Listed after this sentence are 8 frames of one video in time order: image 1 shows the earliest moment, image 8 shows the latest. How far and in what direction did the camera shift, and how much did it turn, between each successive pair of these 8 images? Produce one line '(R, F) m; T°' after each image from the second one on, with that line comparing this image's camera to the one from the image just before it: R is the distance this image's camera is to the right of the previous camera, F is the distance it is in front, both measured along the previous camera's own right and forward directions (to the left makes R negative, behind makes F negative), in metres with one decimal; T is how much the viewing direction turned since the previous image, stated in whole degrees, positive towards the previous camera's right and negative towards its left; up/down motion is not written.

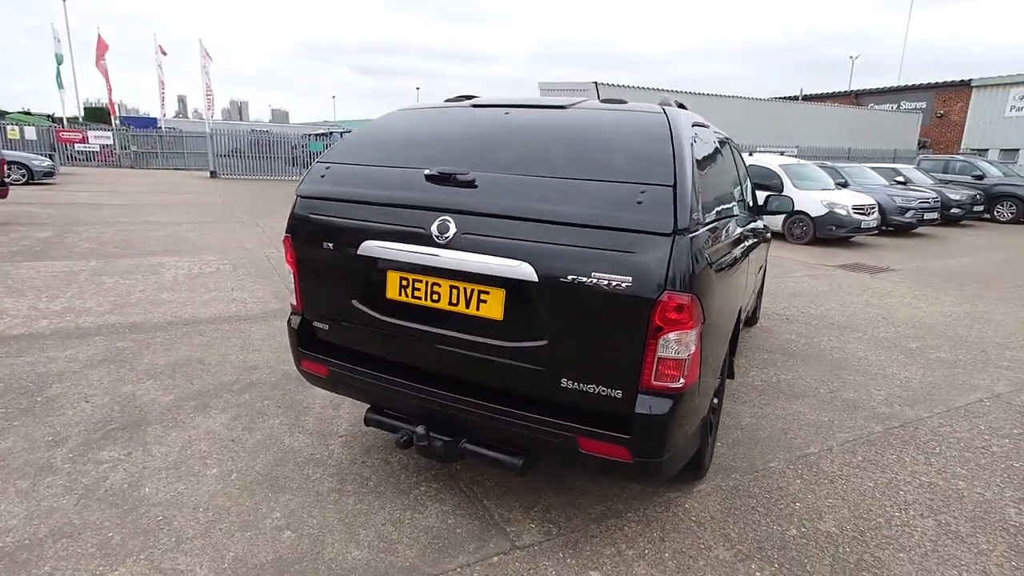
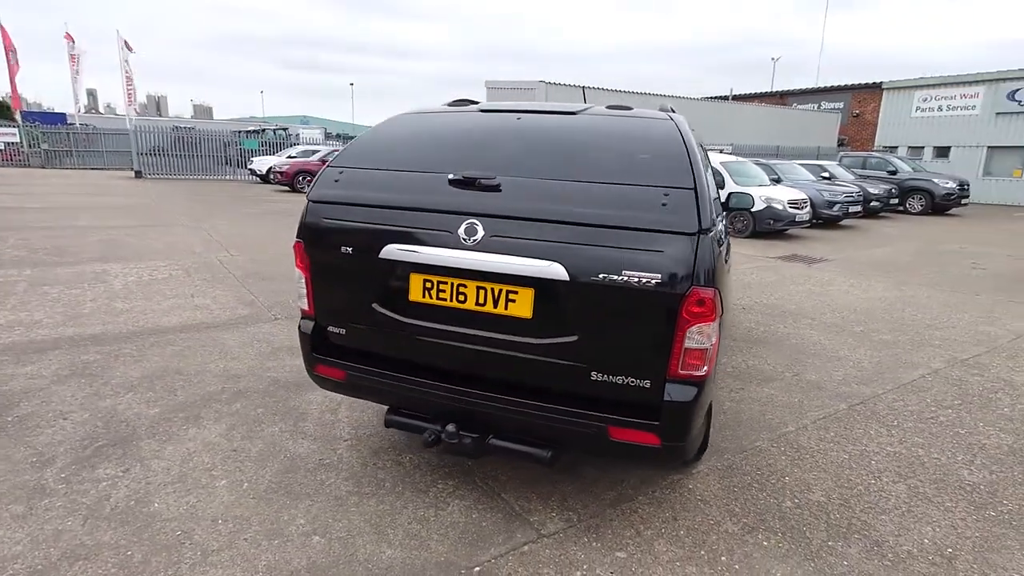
(-0.3, -0.1) m; +6°
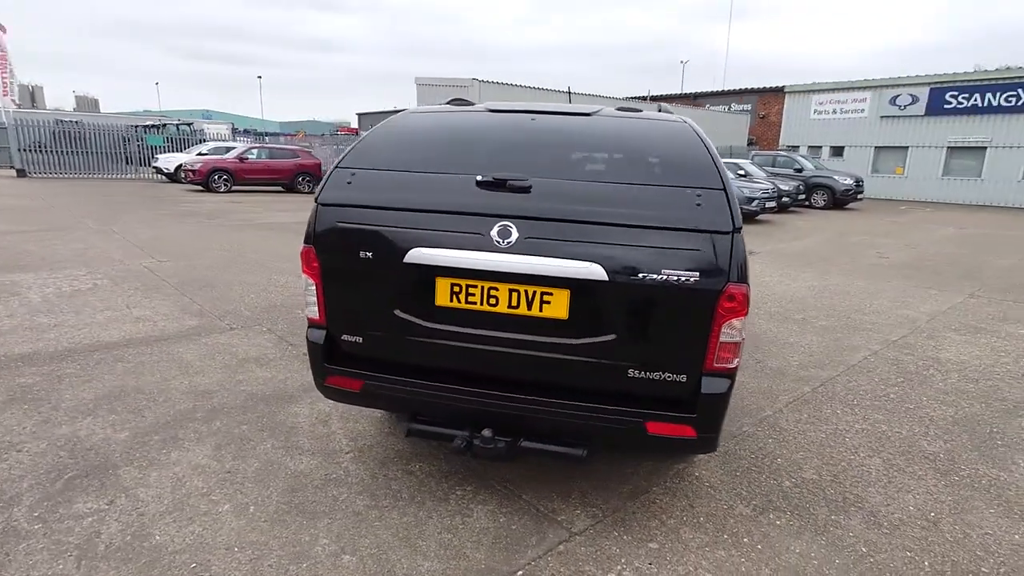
(-0.4, 0.0) m; +8°
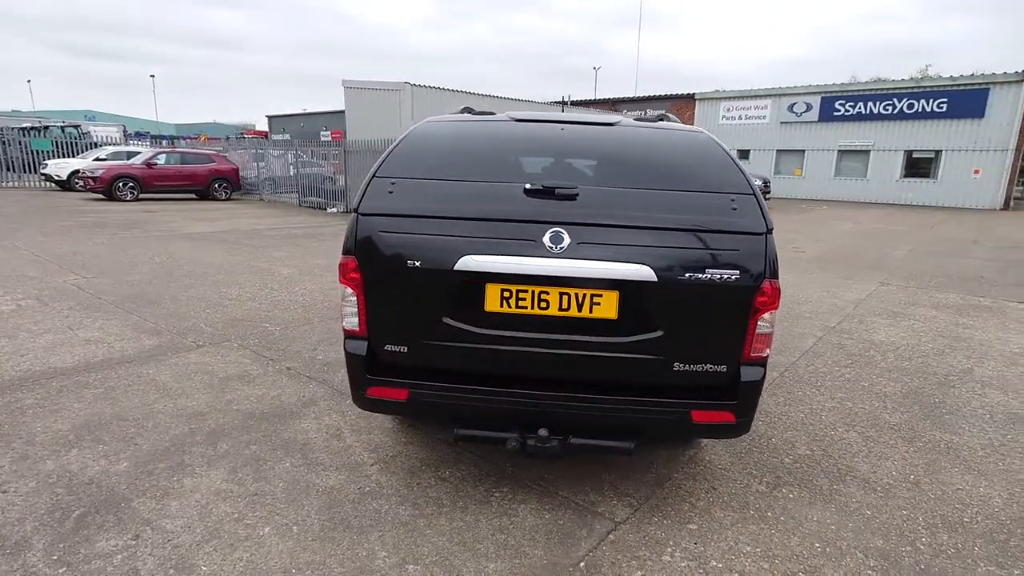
(-0.5, 0.0) m; +8°
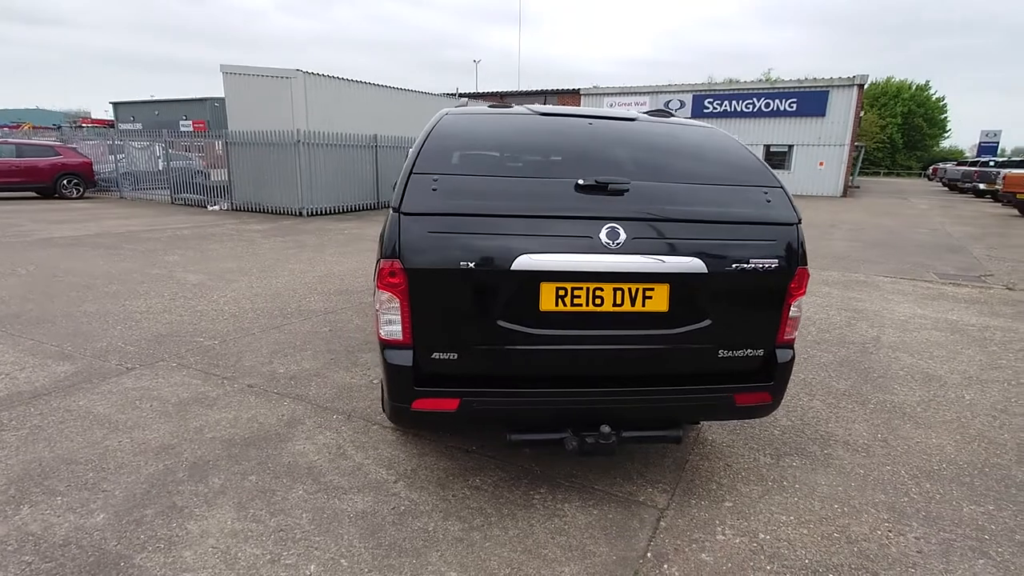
(-0.7, +0.1) m; +12°
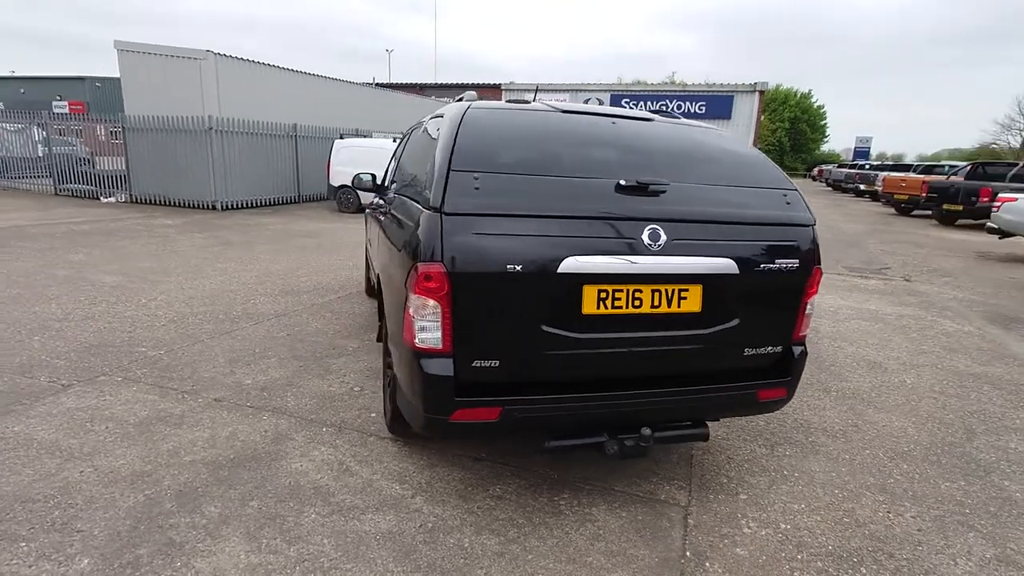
(-0.5, +0.1) m; +9°
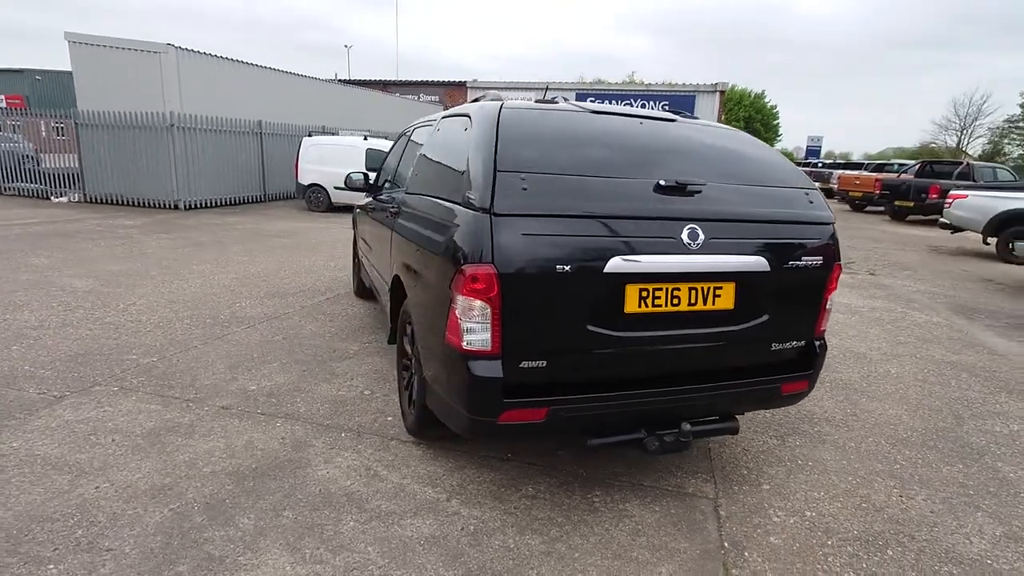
(-0.3, 0.0) m; +4°
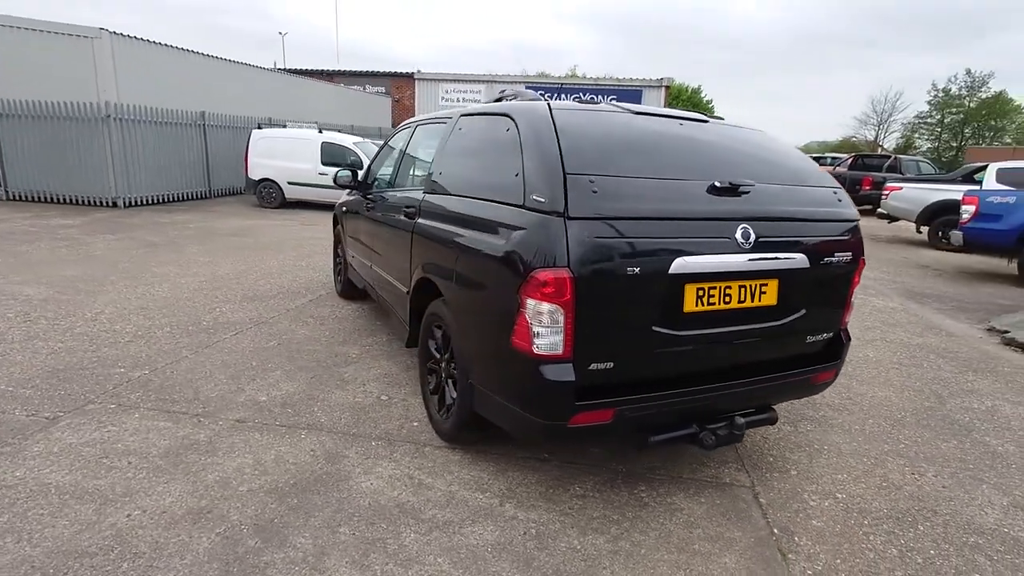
(-0.5, 0.0) m; +6°
